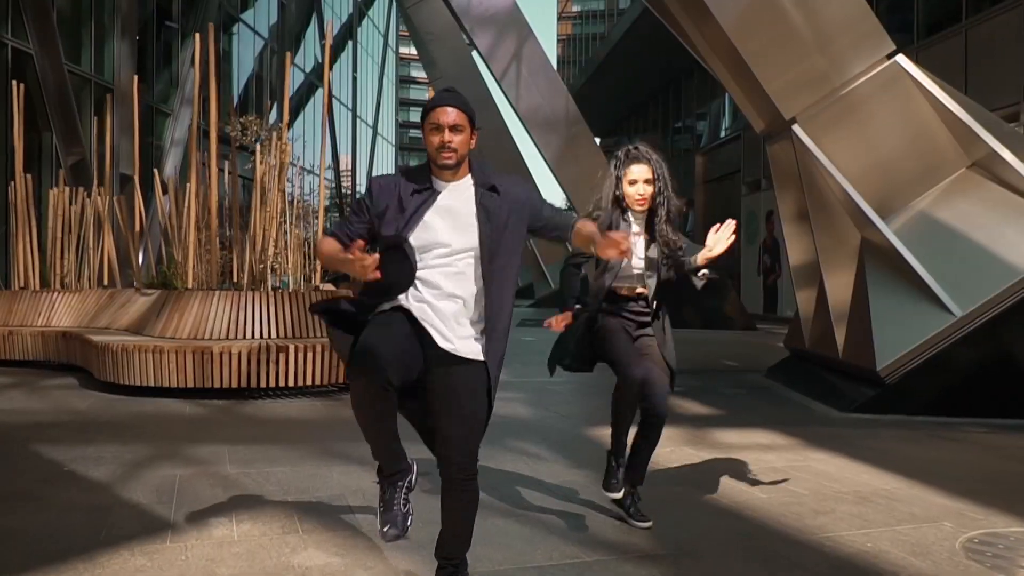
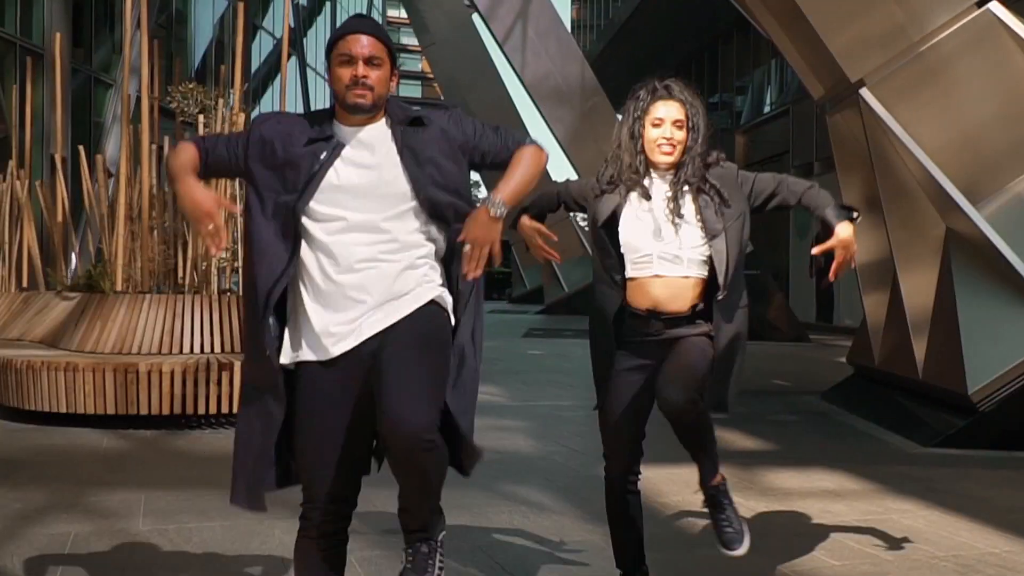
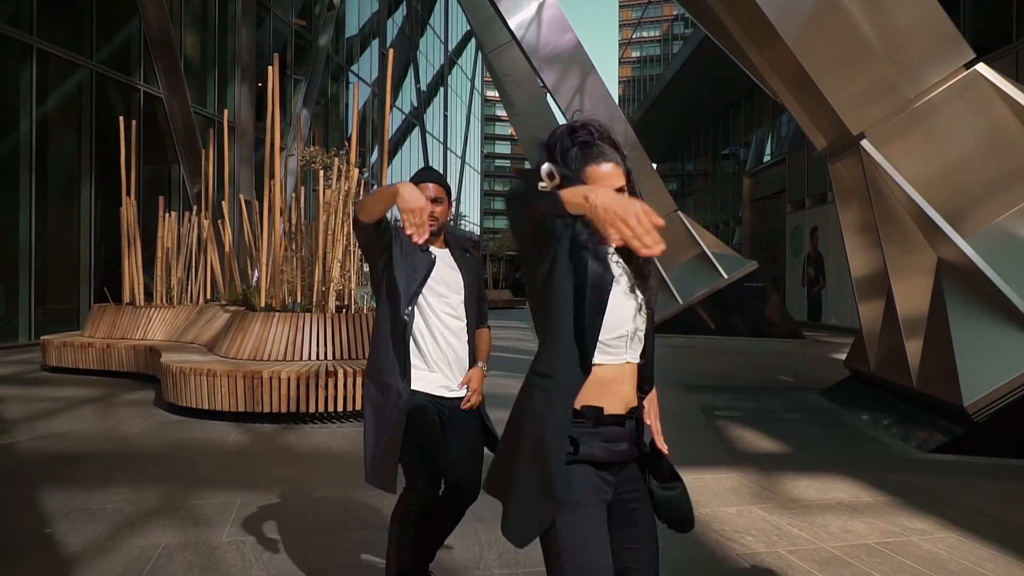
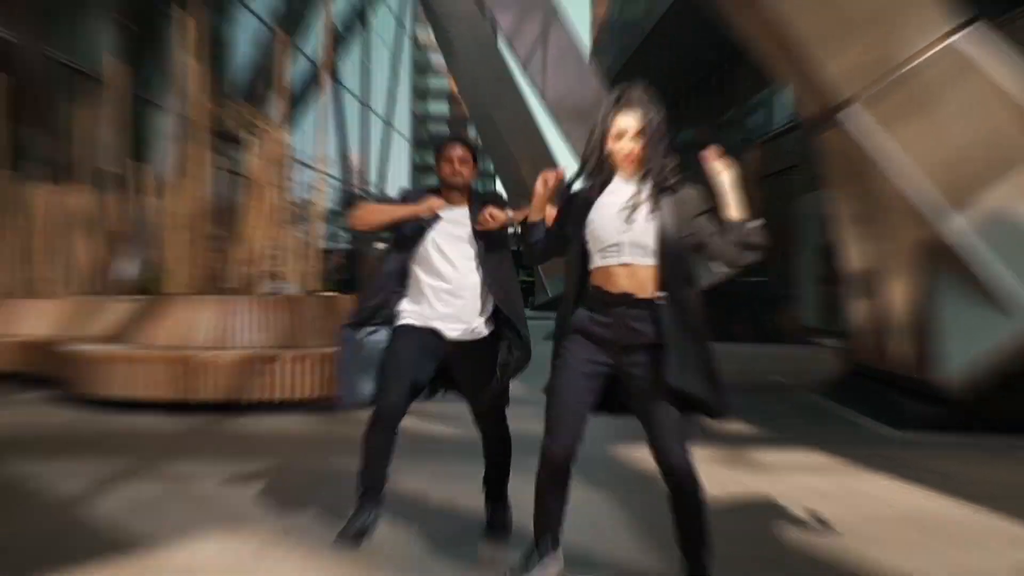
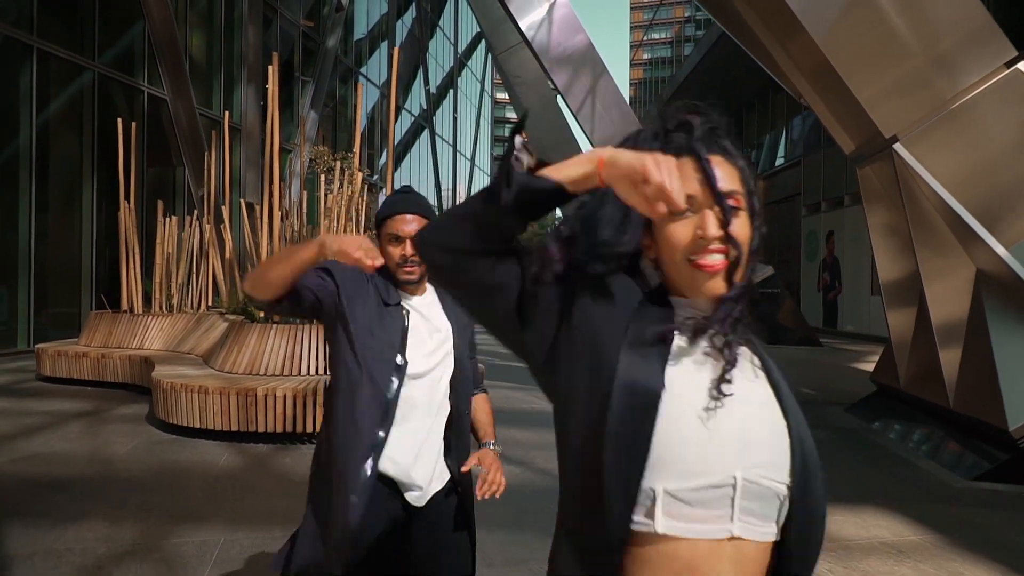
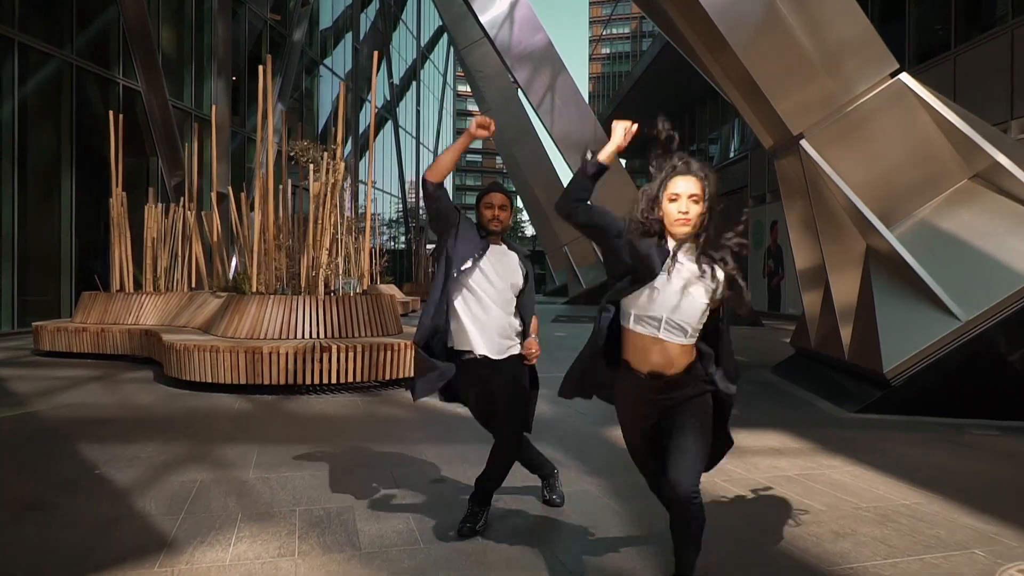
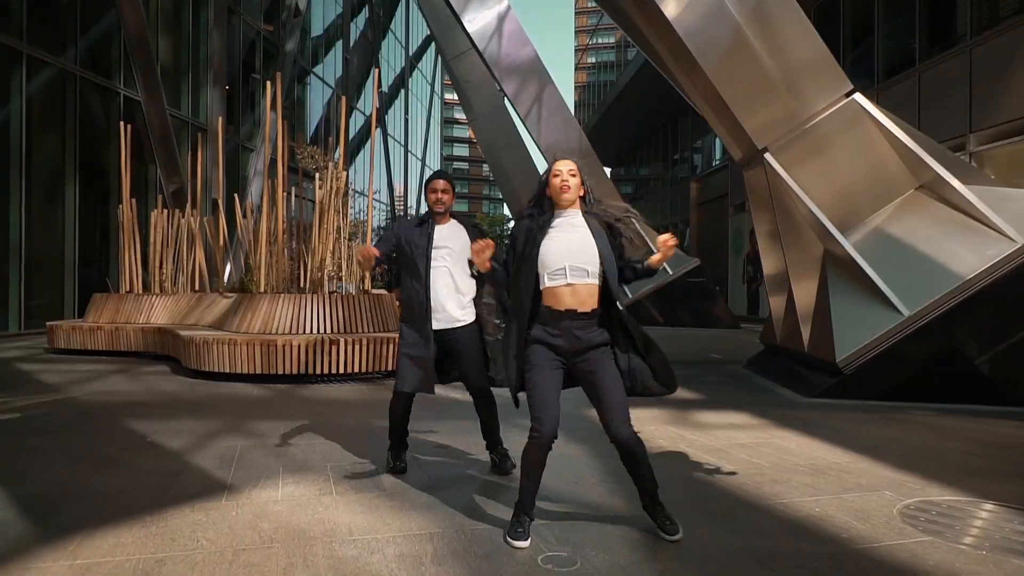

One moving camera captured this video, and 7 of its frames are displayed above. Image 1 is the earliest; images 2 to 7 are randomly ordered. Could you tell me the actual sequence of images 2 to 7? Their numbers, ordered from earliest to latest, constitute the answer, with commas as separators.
2, 4, 7, 6, 3, 5
